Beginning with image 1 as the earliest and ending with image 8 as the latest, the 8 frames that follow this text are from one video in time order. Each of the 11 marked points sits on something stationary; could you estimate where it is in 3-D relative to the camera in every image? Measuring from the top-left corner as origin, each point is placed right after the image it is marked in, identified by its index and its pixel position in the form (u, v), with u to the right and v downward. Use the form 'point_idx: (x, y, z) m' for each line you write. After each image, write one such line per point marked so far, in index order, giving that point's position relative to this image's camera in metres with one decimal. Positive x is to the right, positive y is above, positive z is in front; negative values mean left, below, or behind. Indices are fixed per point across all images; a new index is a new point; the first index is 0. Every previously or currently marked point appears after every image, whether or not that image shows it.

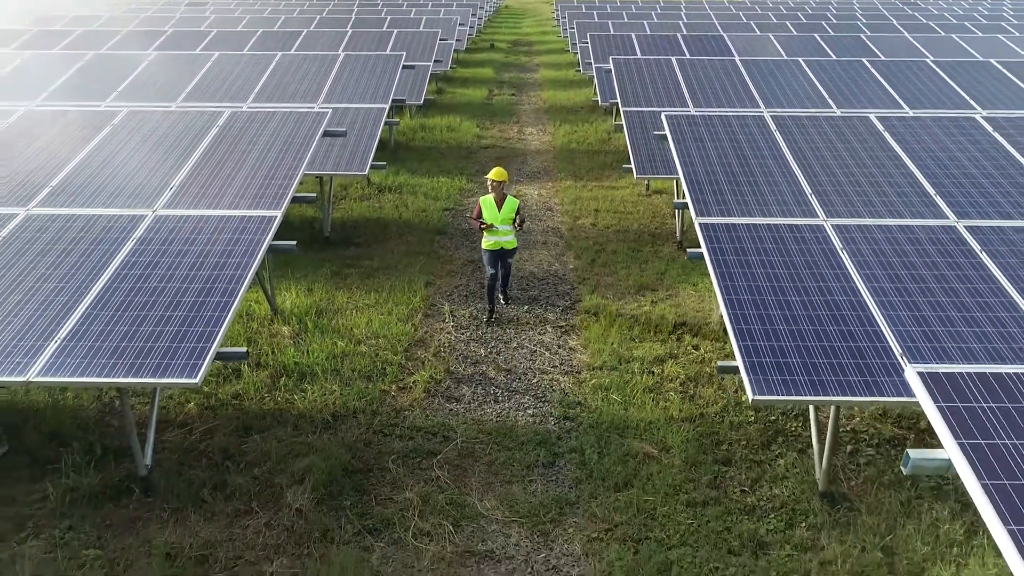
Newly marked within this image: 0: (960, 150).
0: (+3.8, +1.2, +6.7) m
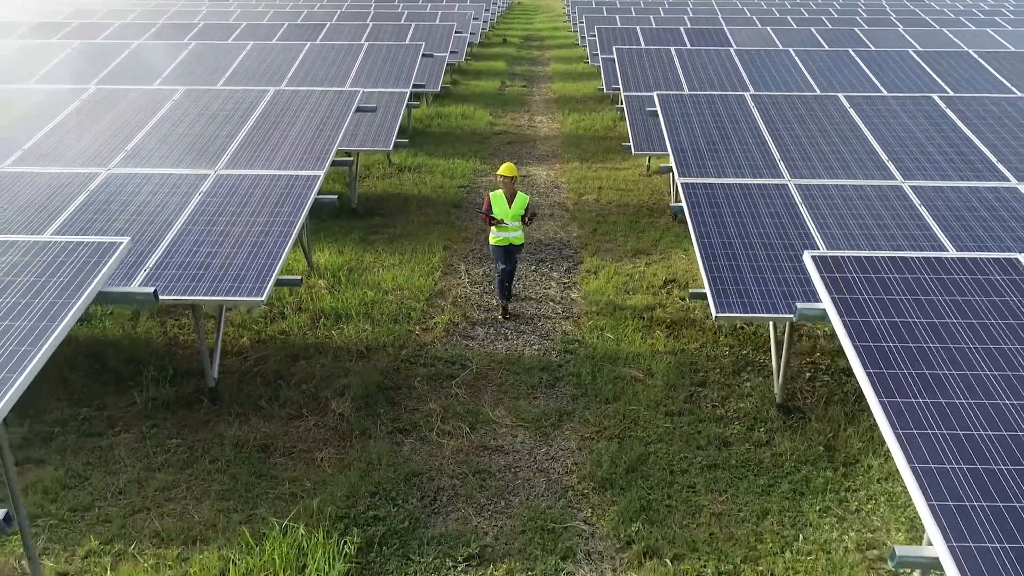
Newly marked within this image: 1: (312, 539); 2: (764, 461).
0: (+3.9, +1.6, +7.6) m
1: (-1.2, -1.4, +4.5) m
2: (+1.7, -1.2, +5.4) m
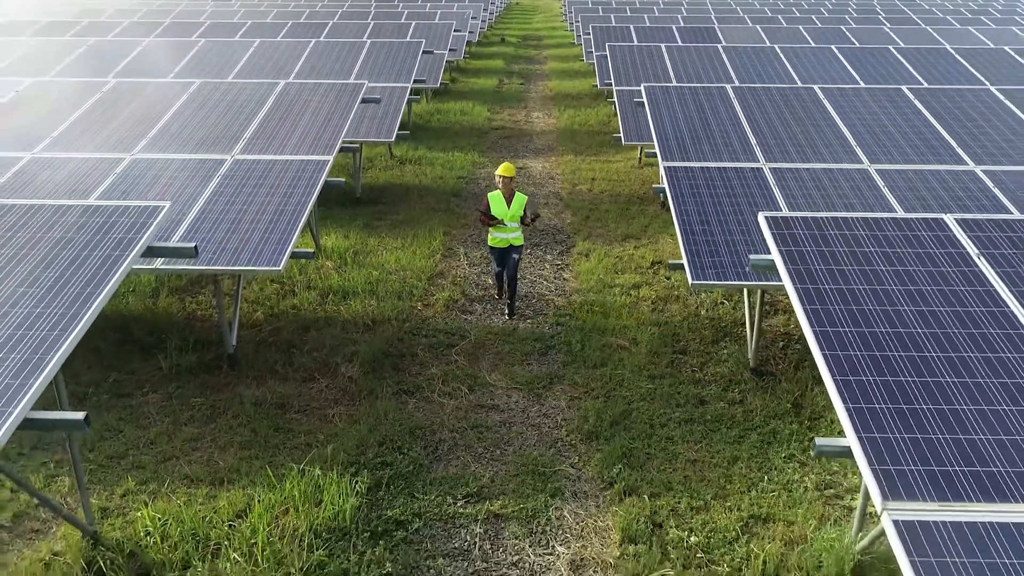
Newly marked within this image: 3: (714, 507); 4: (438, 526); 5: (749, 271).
0: (+3.9, +1.8, +8.2) m
1: (-1.2, -1.2, +5.1) m
2: (+1.7, -1.0, +5.9) m
3: (+1.3, -1.4, +4.9) m
4: (-0.5, -1.5, +4.8) m
5: (+1.8, +0.1, +6.0) m
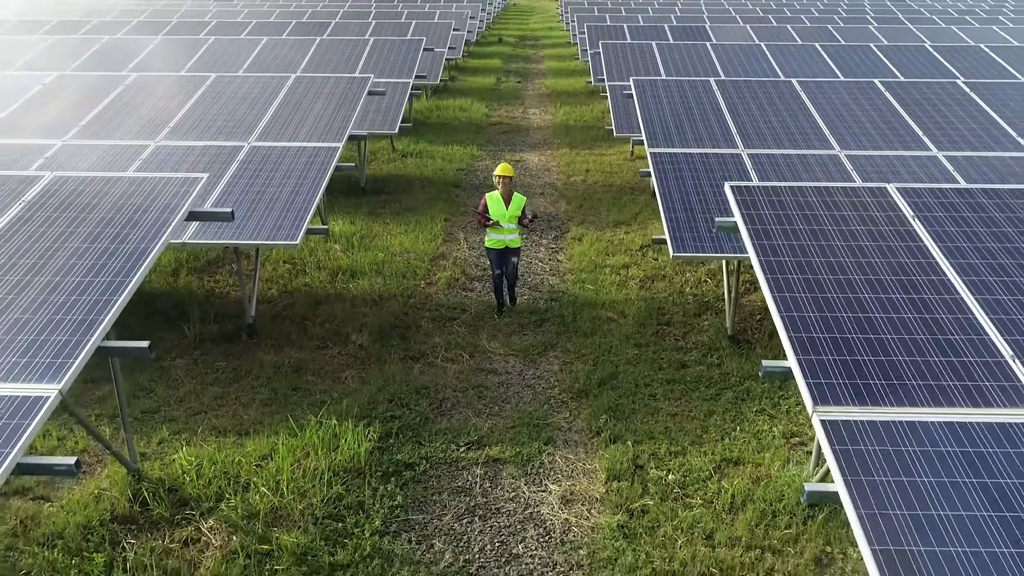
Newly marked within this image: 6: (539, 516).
0: (+3.8, +2.1, +8.7) m
1: (-1.2, -1.0, +5.6) m
2: (+1.7, -0.7, +6.5) m
3: (+1.3, -1.1, +5.5) m
4: (-0.5, -1.2, +5.4) m
5: (+1.8, +0.4, +6.5) m
6: (+0.2, -1.4, +5.0) m
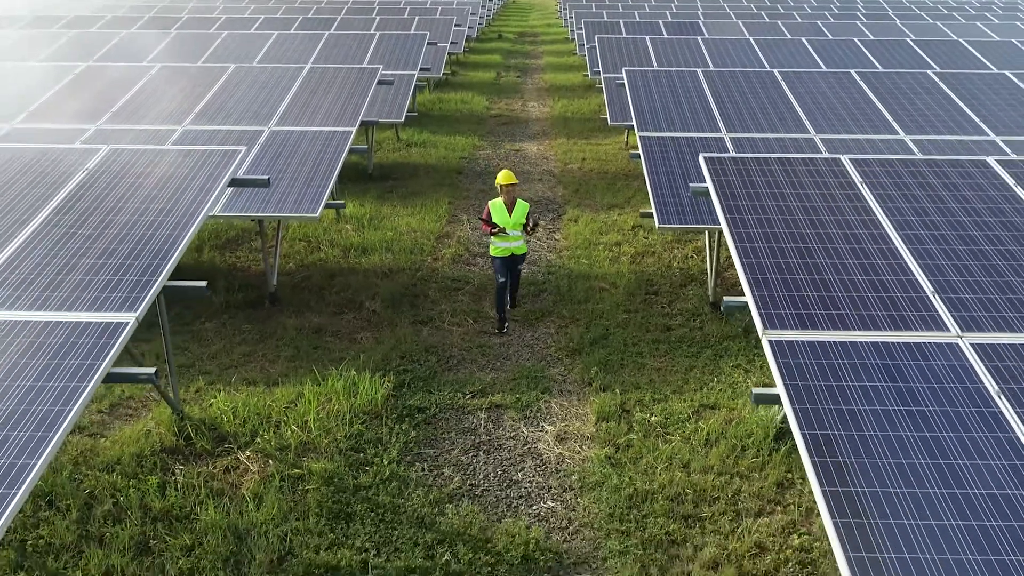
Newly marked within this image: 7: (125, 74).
0: (+3.8, +2.4, +9.4) m
1: (-1.2, -0.7, +6.3) m
2: (+1.7, -0.4, +7.1) m
3: (+1.3, -0.9, +6.1) m
4: (-0.5, -1.0, +6.0) m
5: (+1.8, +0.6, +7.2) m
6: (+0.2, -1.2, +5.6) m
7: (-5.0, +2.8, +10.2) m
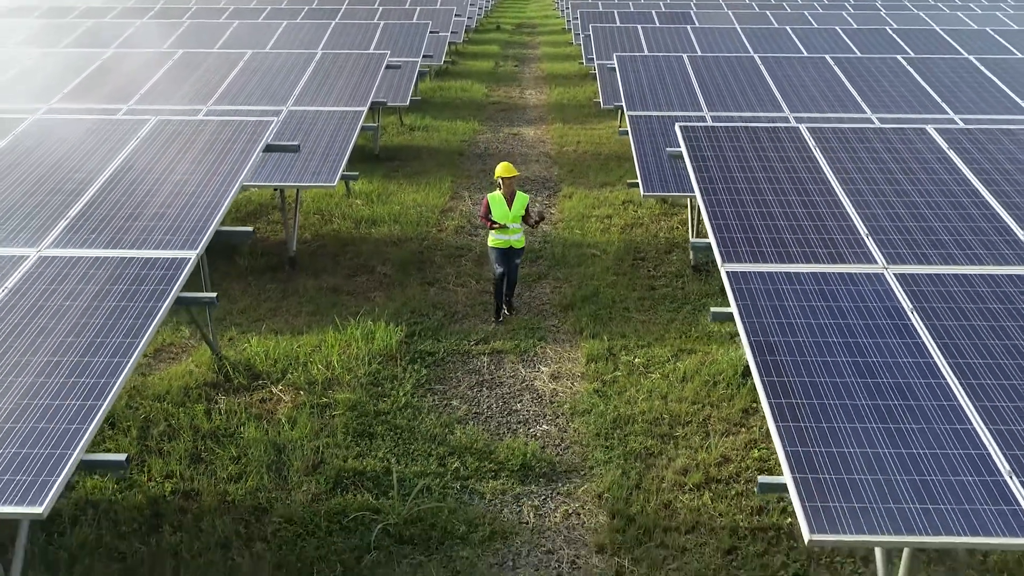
0: (+3.8, +2.8, +10.1) m
1: (-1.2, -0.4, +7.0) m
2: (+1.7, -0.1, +7.9) m
3: (+1.2, -0.5, +6.9) m
4: (-0.5, -0.6, +6.8) m
5: (+1.8, +1.0, +7.9) m
6: (+0.2, -0.8, +6.4) m
7: (-5.1, +3.2, +10.9) m
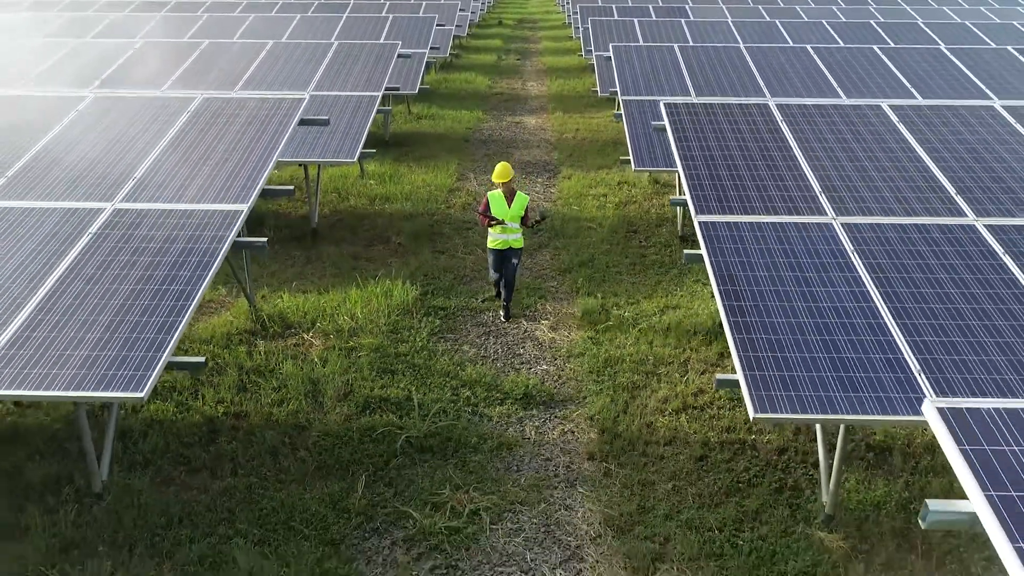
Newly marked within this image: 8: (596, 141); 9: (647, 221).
0: (+3.9, +3.1, +10.9) m
1: (-1.2, 0.0, +7.8) m
2: (+1.7, +0.3, +8.7) m
3: (+1.3, -0.1, +7.7) m
4: (-0.4, -0.2, +7.6) m
5: (+1.8, +1.4, +8.7) m
6: (+0.2, -0.4, +7.2) m
7: (-5.0, +3.6, +11.7) m
8: (+1.5, +2.7, +14.5) m
9: (+1.7, +0.9, +10.0) m
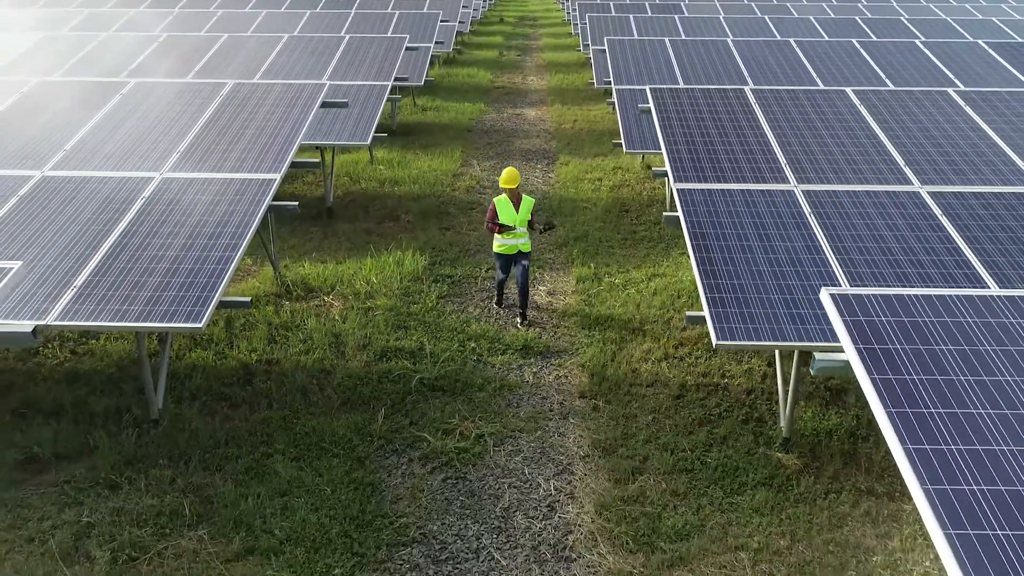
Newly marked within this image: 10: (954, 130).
0: (+3.9, +3.5, +11.6) m
1: (-1.2, +0.3, +8.6) m
2: (+1.7, +0.6, +9.4) m
3: (+1.3, +0.2, +8.4) m
4: (-0.4, +0.1, +8.4) m
5: (+1.8, +1.7, +9.5) m
6: (+0.2, -0.1, +7.9) m
7: (-5.0, +3.9, +12.5) m
8: (+1.6, +3.1, +15.2) m
9: (+1.7, +1.2, +10.7) m
10: (+3.9, +1.4, +7.0) m
